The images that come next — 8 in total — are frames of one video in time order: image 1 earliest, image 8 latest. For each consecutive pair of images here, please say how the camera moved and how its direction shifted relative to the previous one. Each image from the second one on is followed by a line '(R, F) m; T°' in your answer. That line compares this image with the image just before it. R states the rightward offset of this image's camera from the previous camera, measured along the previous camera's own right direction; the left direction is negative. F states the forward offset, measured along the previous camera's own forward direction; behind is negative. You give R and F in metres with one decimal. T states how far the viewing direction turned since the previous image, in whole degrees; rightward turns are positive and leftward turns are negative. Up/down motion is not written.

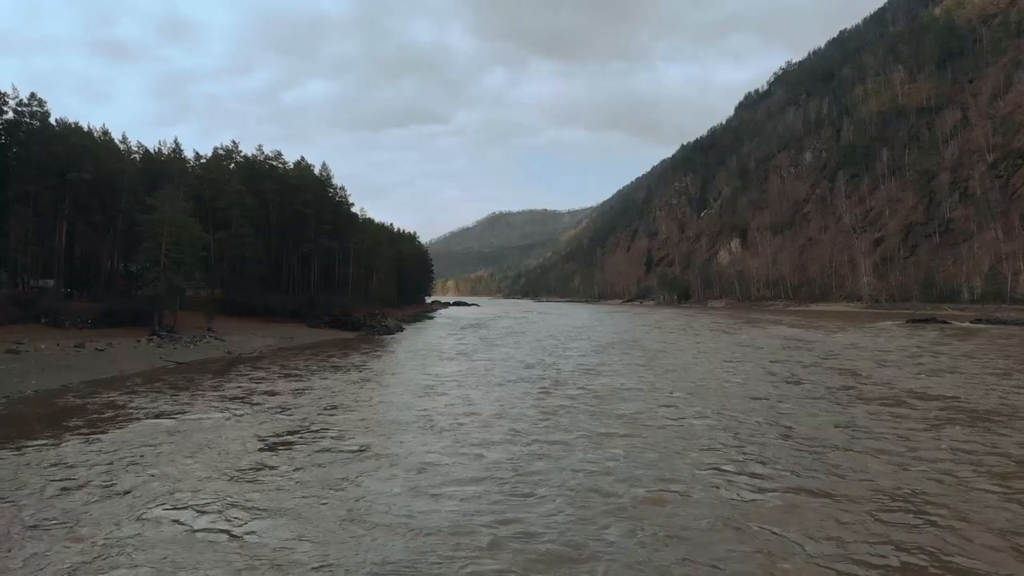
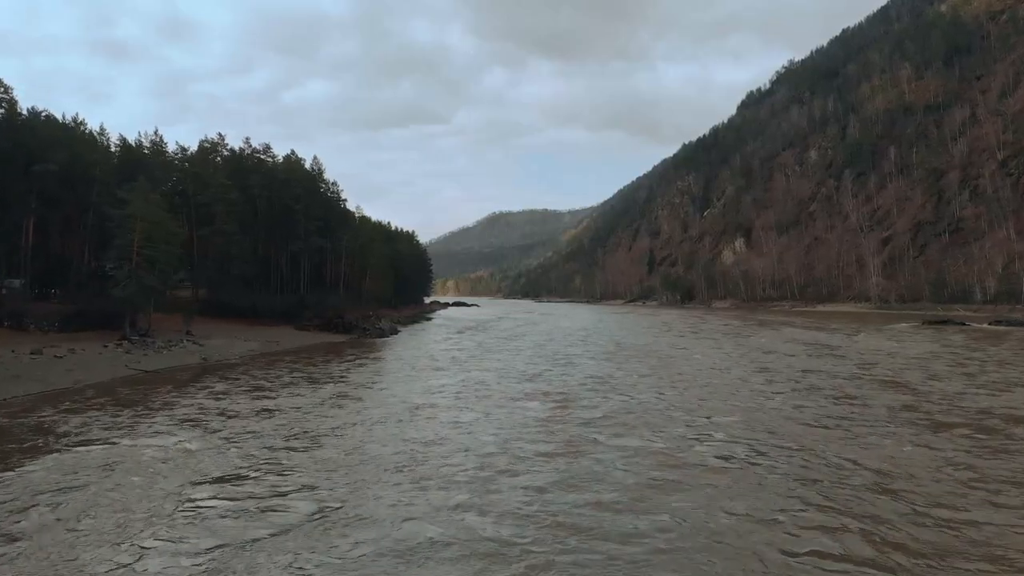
(-0.1, +2.2) m; 0°
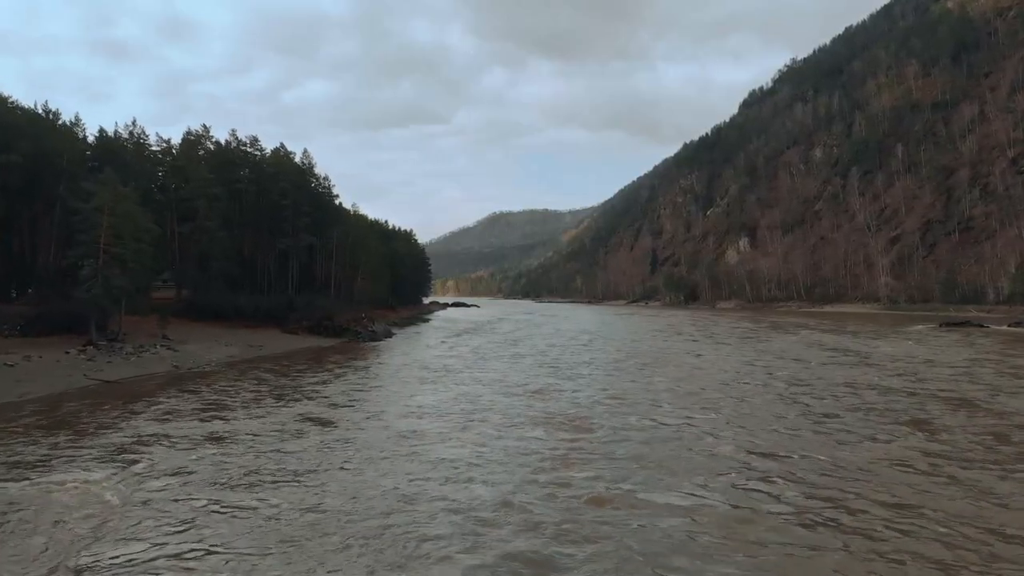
(0.0, +2.2) m; 0°
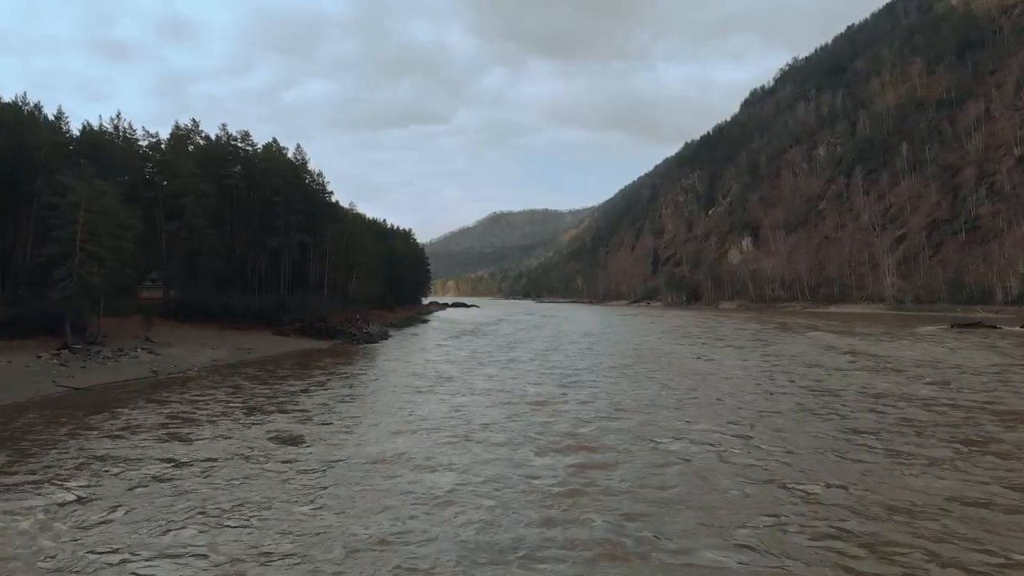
(0.0, +1.4) m; 0°
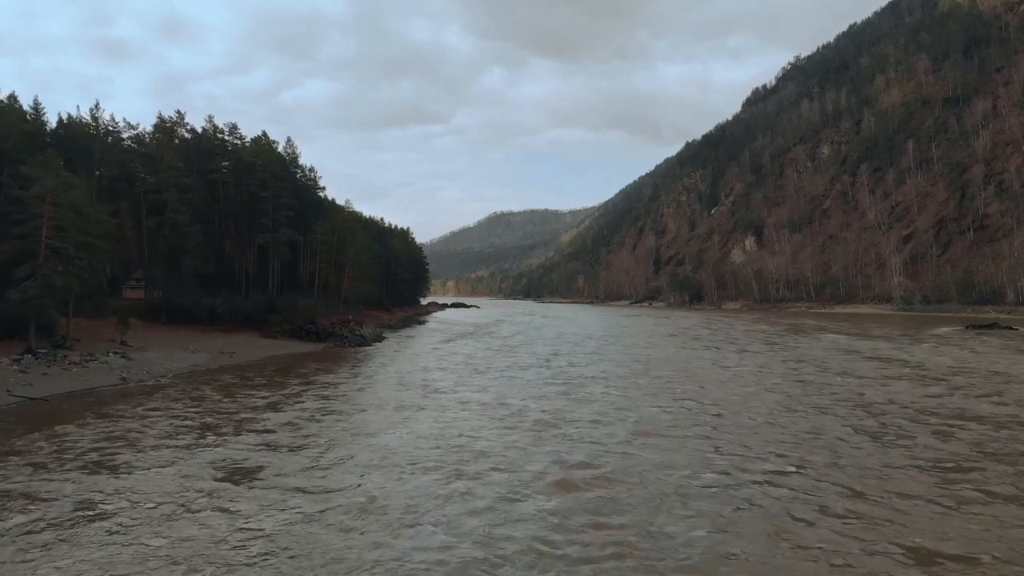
(0.0, +1.7) m; 0°
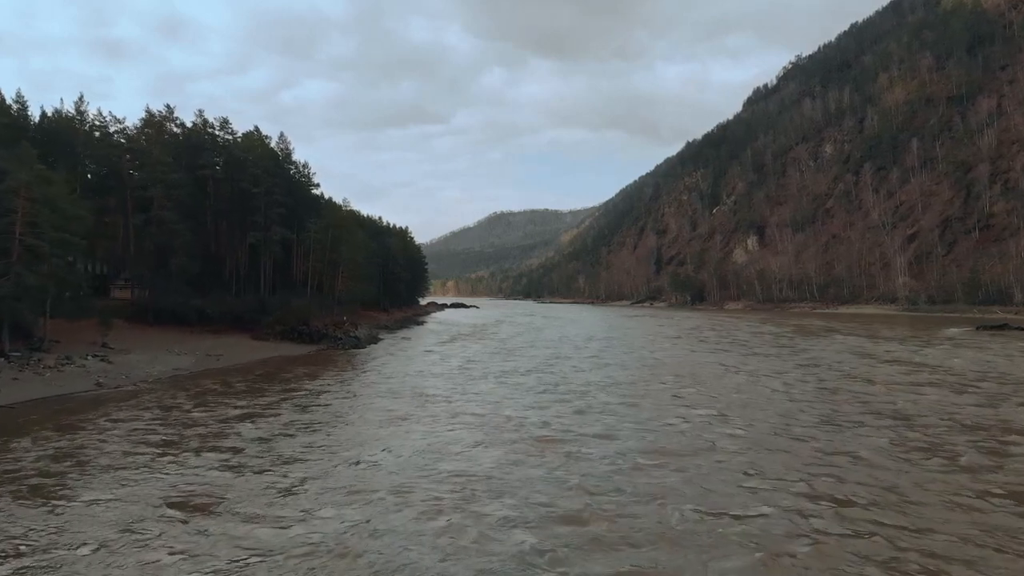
(0.0, +1.2) m; 0°
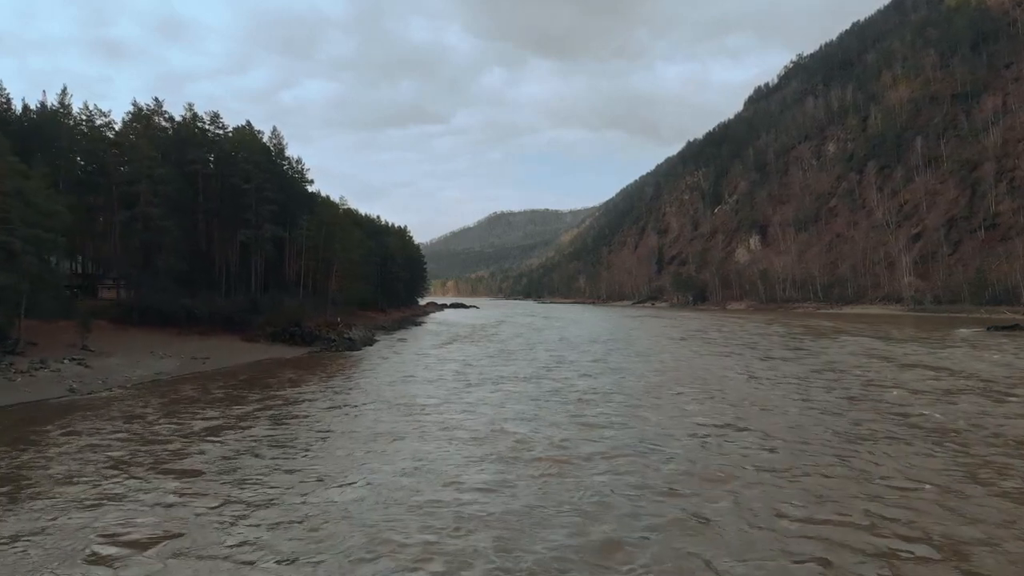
(0.0, +1.2) m; 0°
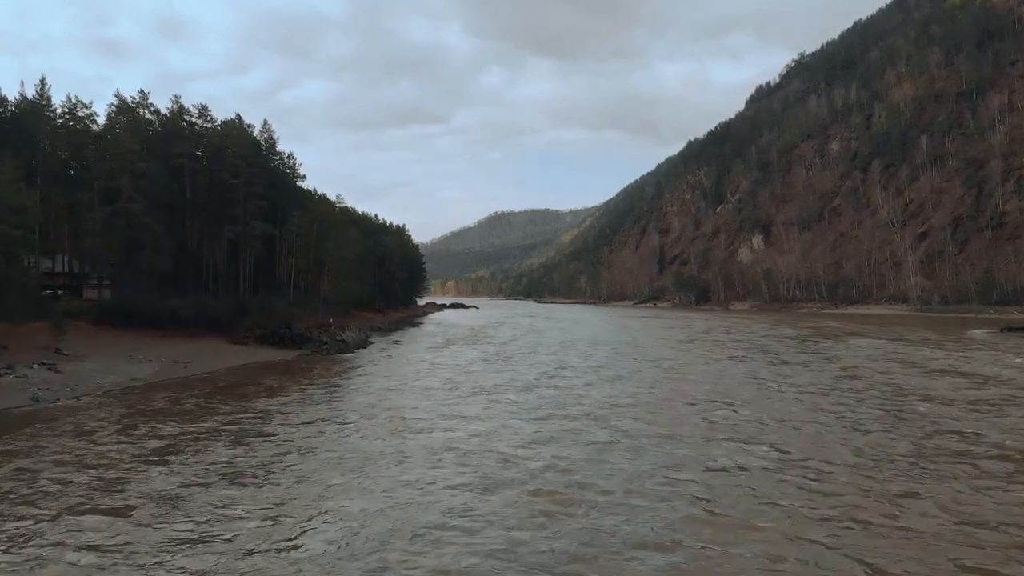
(0.0, +1.3) m; 0°
